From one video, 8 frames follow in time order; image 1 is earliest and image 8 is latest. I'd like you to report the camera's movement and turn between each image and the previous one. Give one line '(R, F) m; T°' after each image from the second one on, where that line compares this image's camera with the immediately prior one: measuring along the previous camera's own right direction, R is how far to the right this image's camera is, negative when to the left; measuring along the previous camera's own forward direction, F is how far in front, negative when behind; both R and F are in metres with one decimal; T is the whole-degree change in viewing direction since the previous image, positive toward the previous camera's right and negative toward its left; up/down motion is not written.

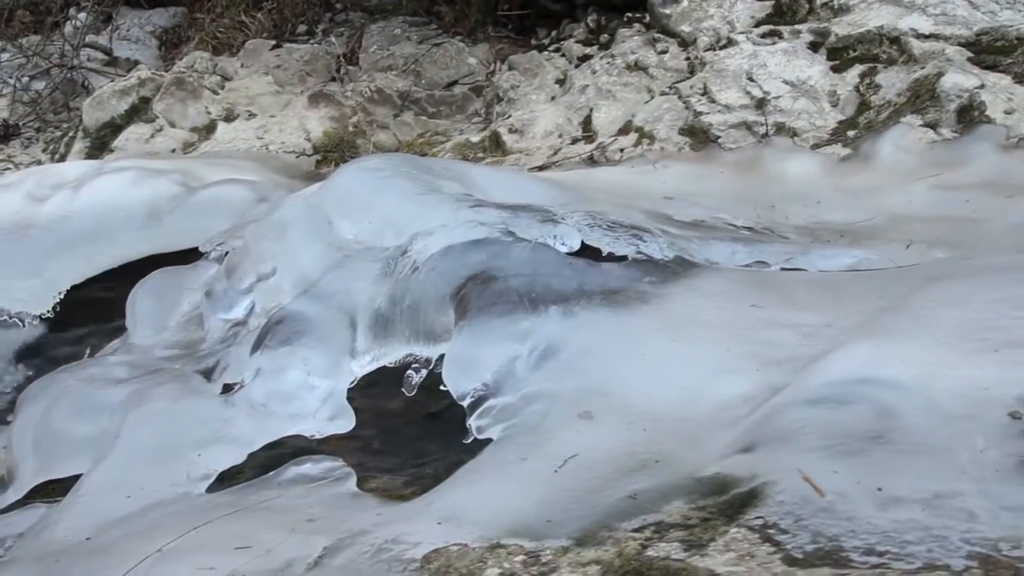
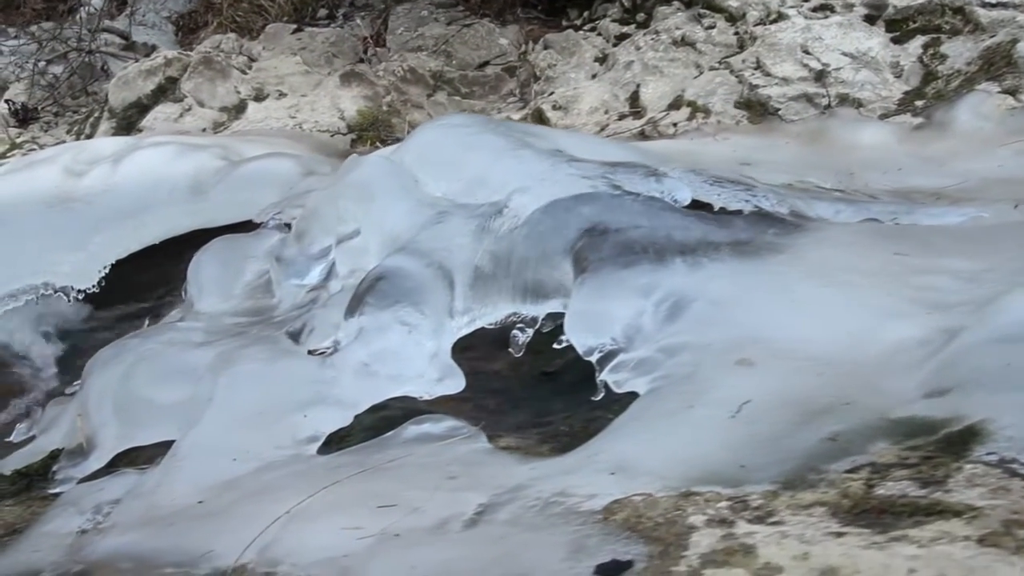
(-0.6, +0.1) m; +1°
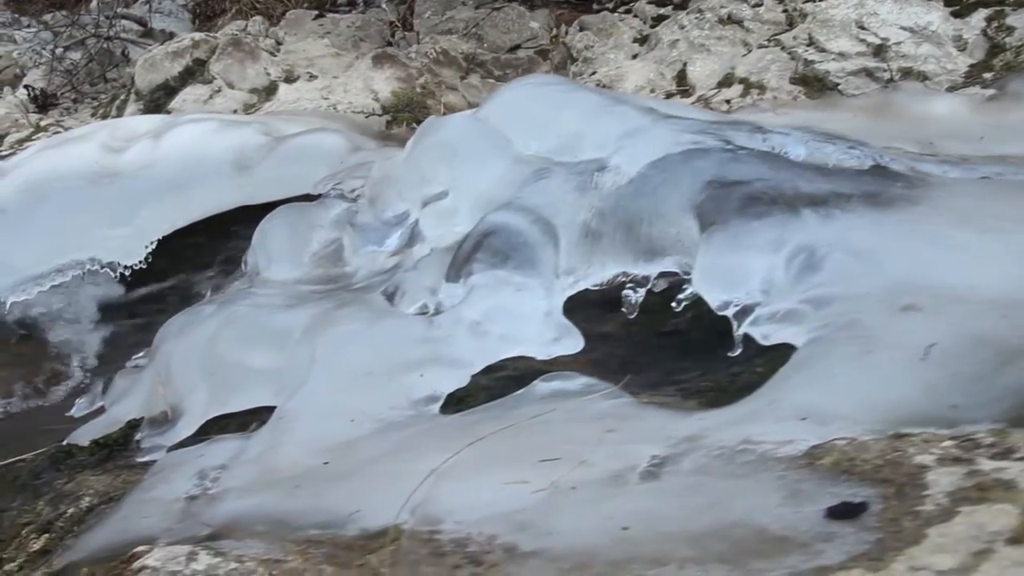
(-0.6, +0.1) m; 0°
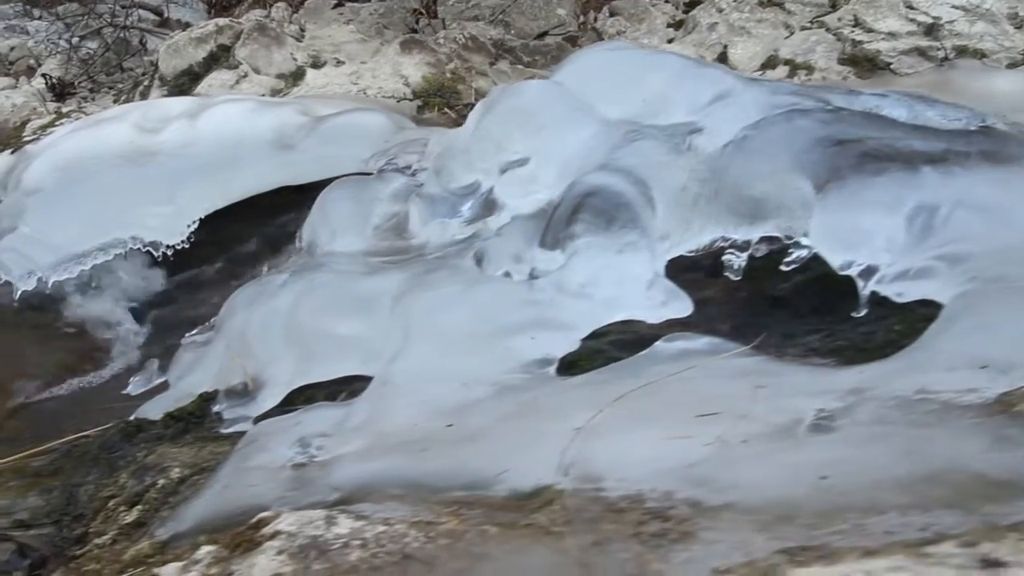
(-0.5, +0.1) m; 0°
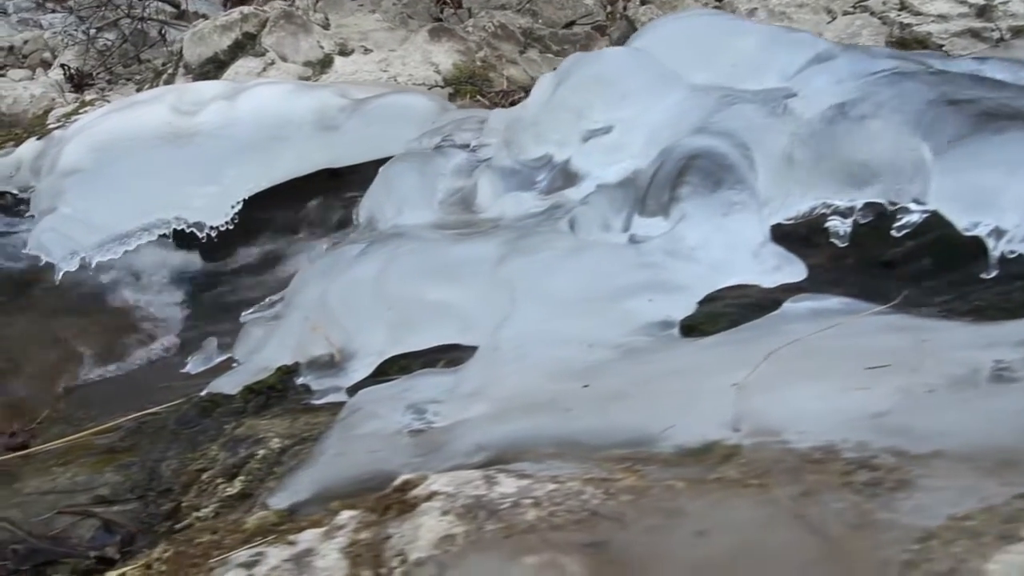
(-0.4, +0.1) m; 0°
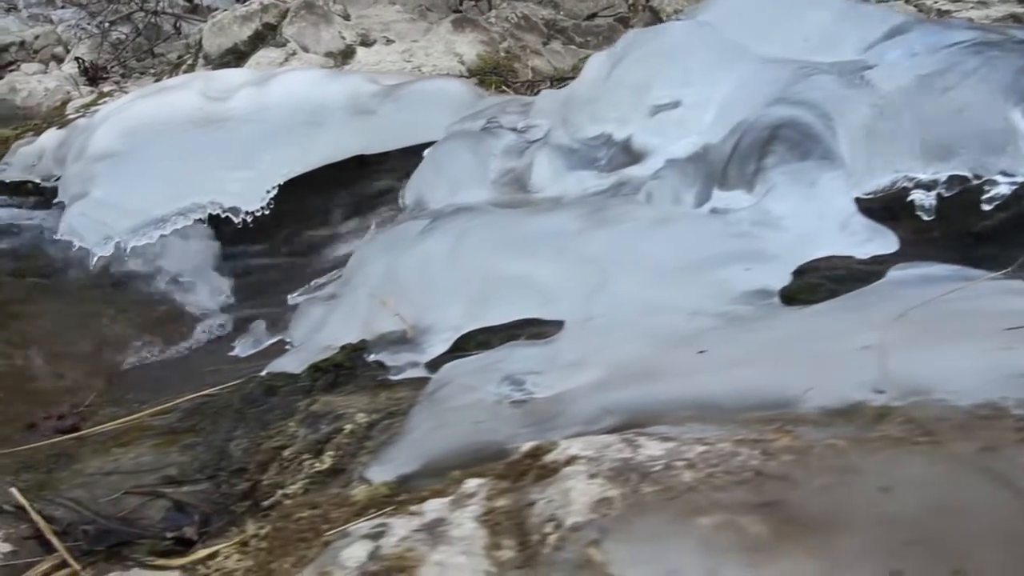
(-0.3, +0.1) m; 0°
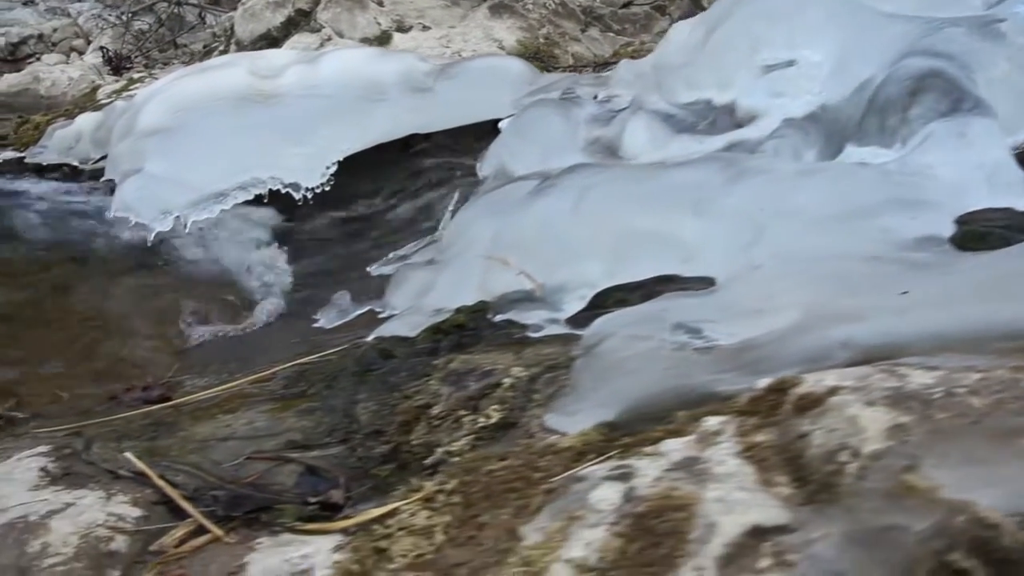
(-0.6, +0.1) m; +1°
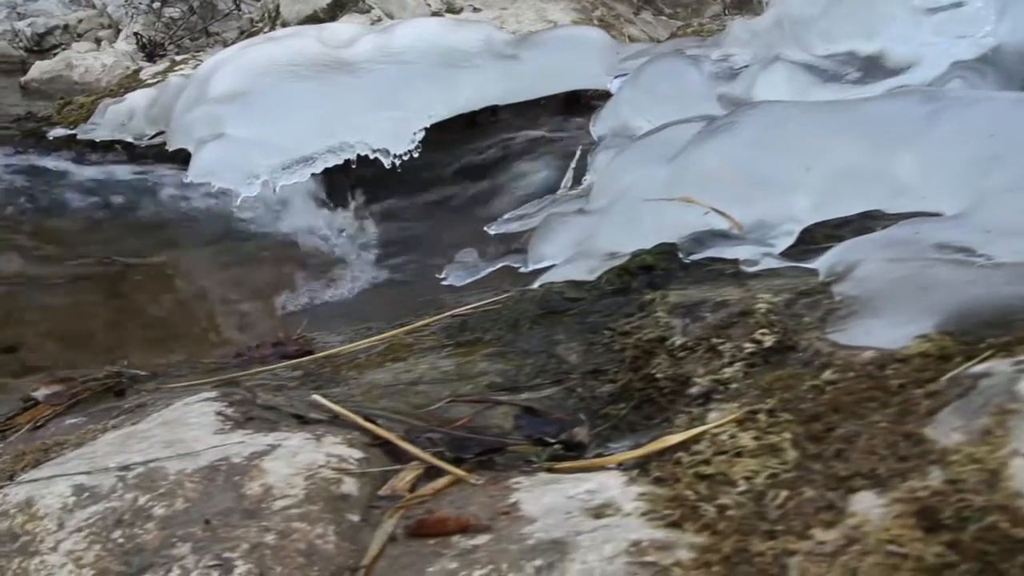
(-0.8, +0.1) m; +1°
